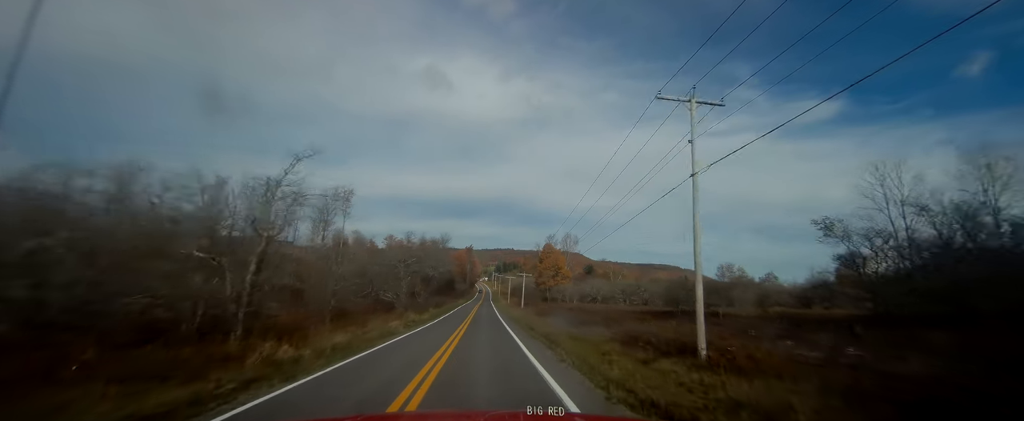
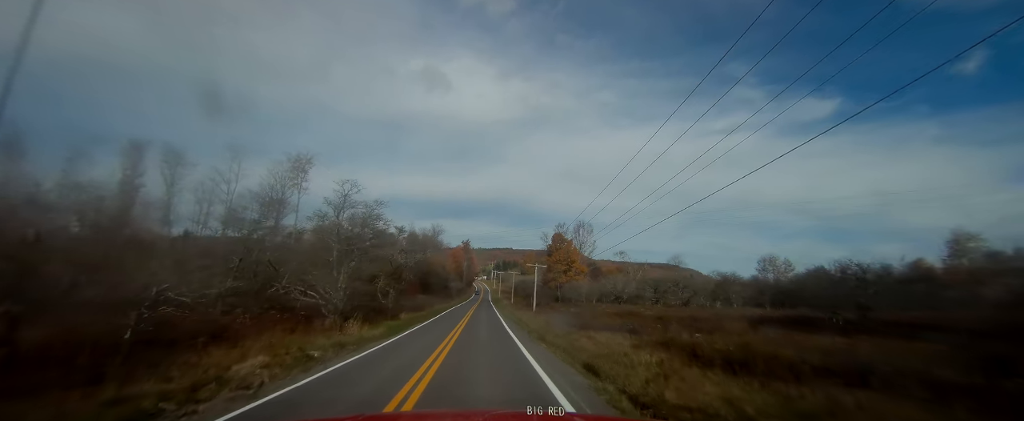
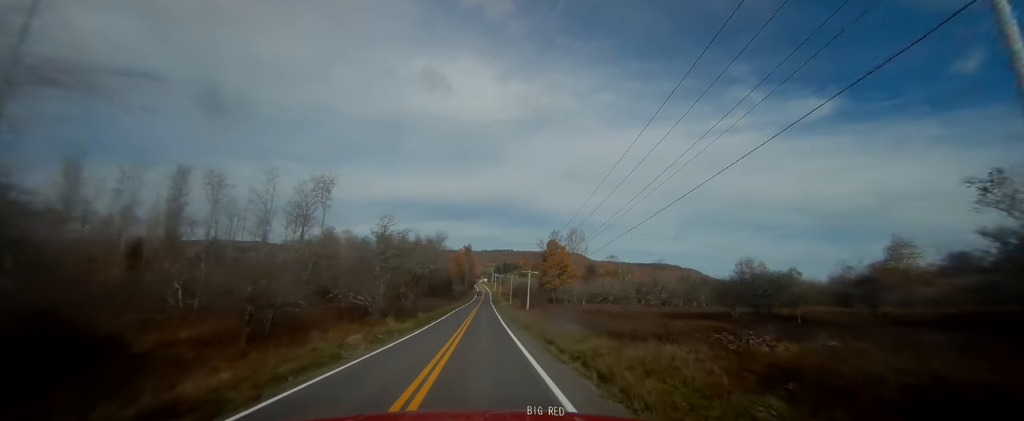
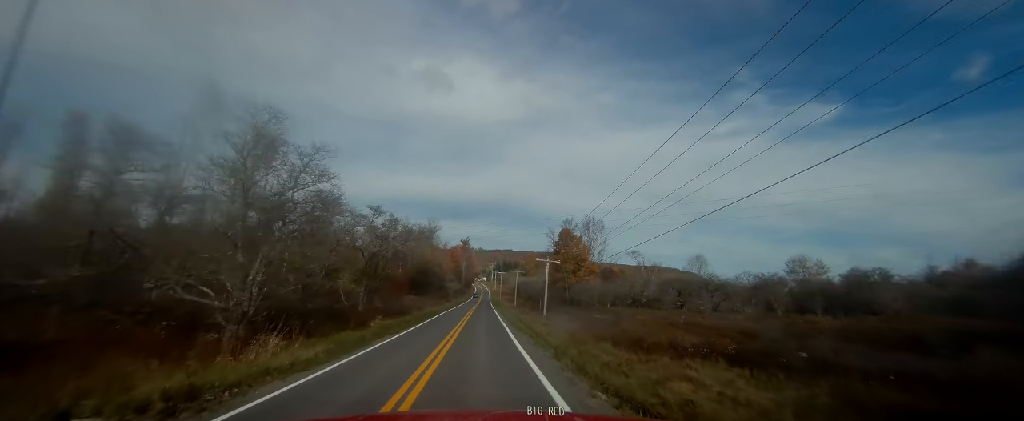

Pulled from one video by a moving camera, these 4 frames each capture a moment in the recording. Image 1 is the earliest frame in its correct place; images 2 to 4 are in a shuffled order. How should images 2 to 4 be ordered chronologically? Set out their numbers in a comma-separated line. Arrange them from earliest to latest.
3, 2, 4
